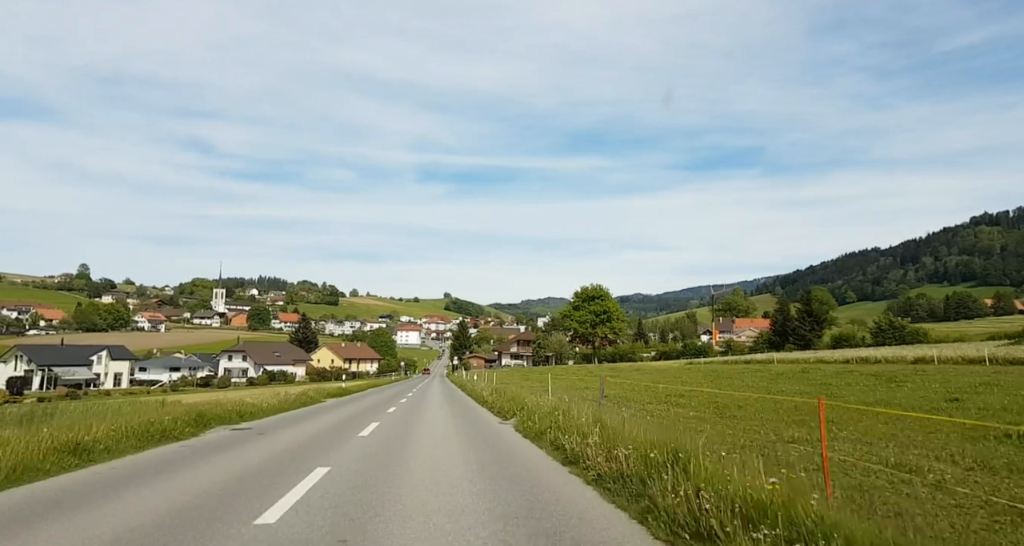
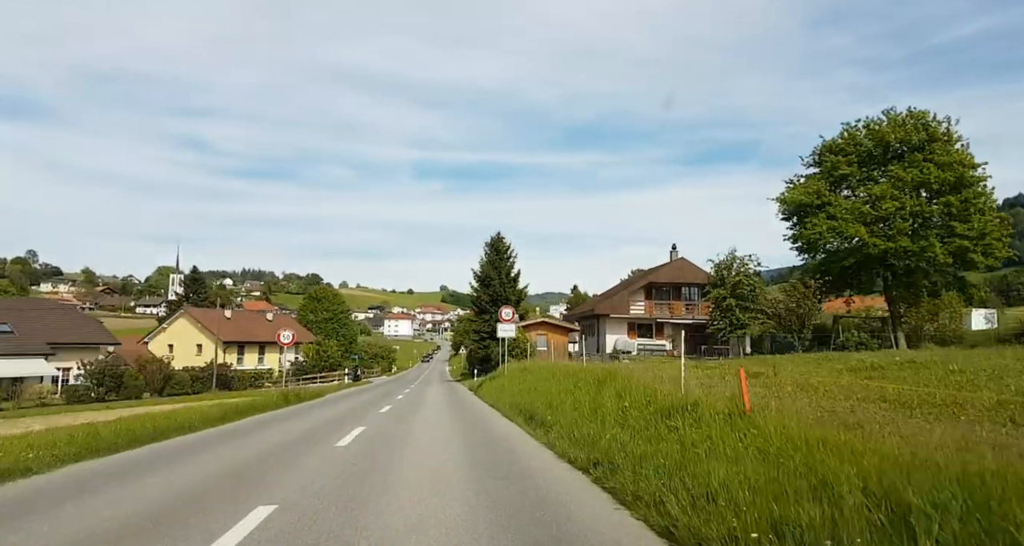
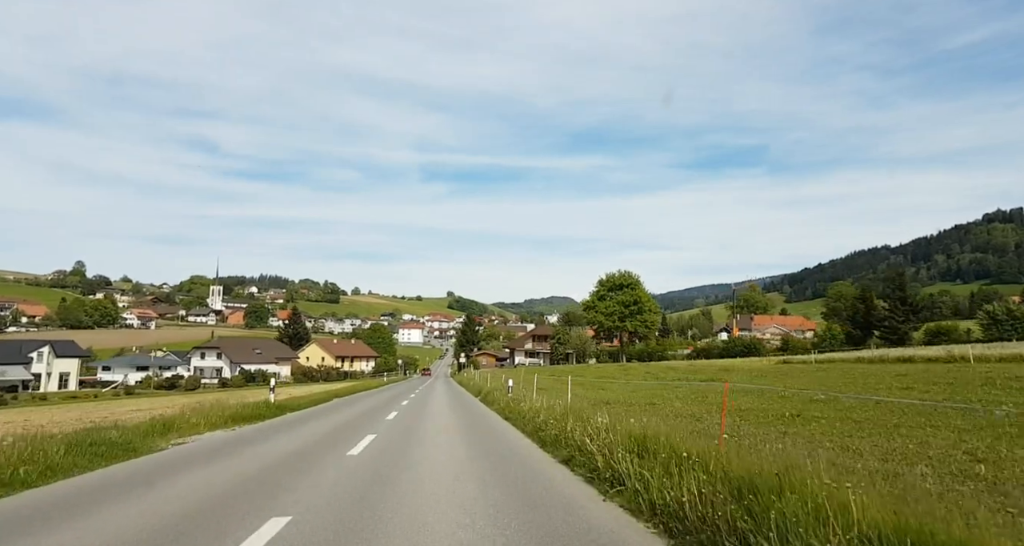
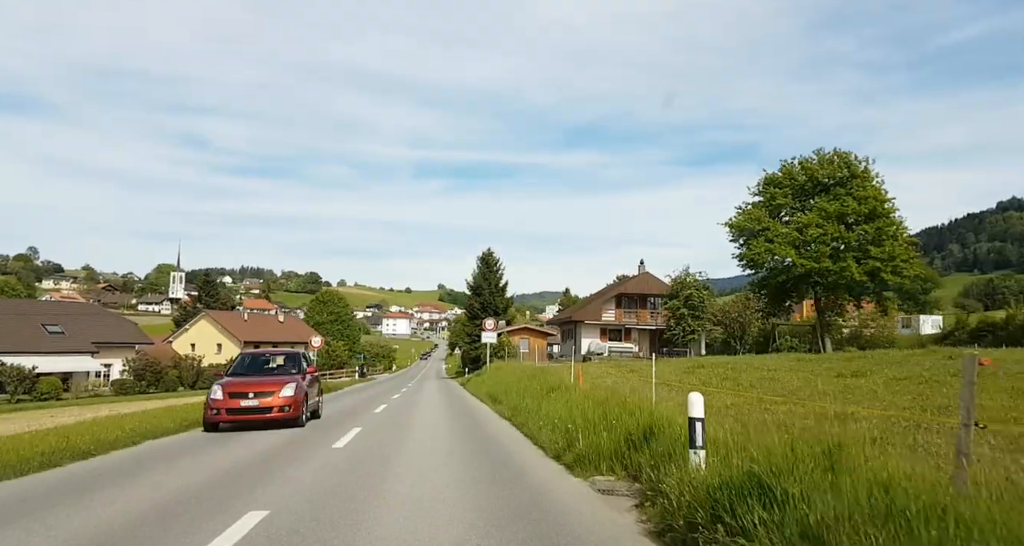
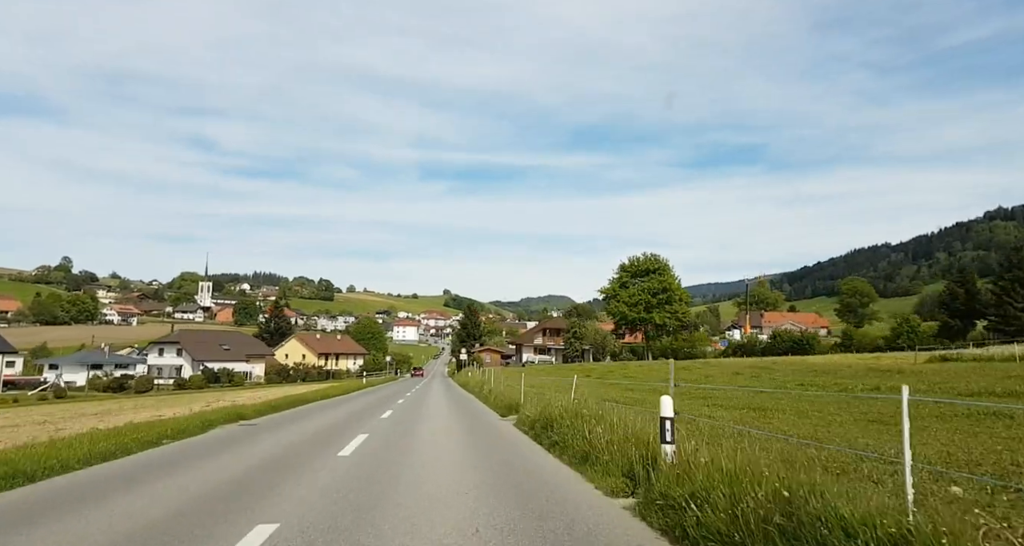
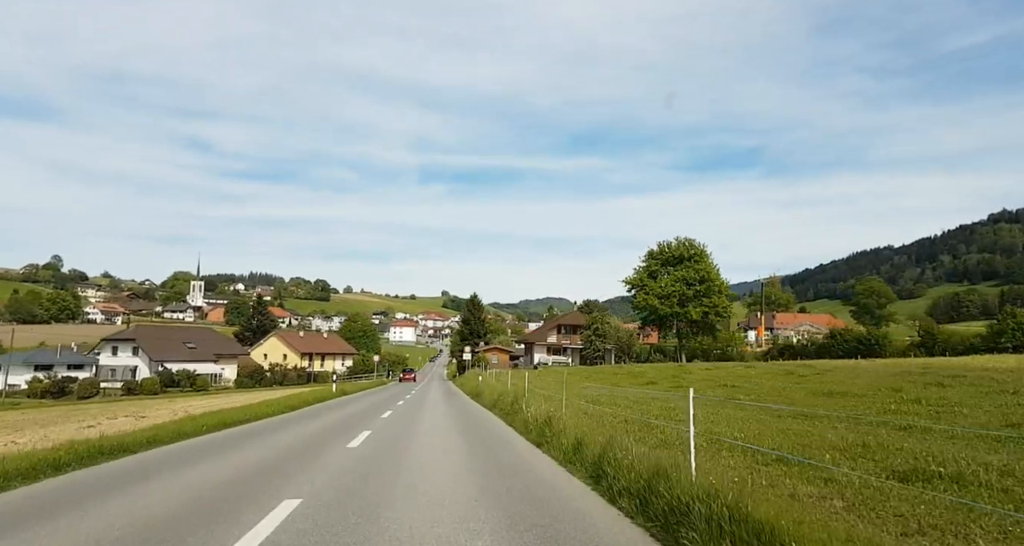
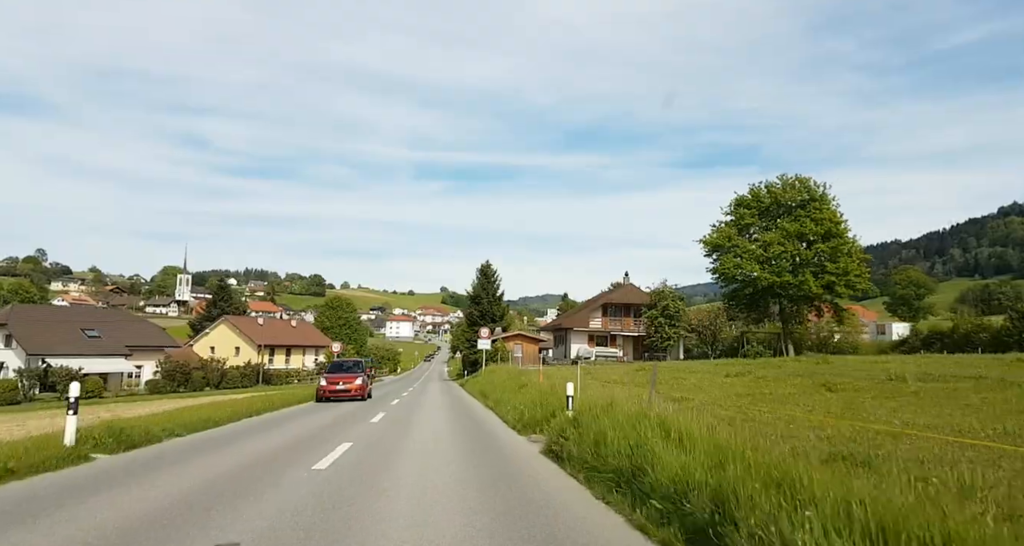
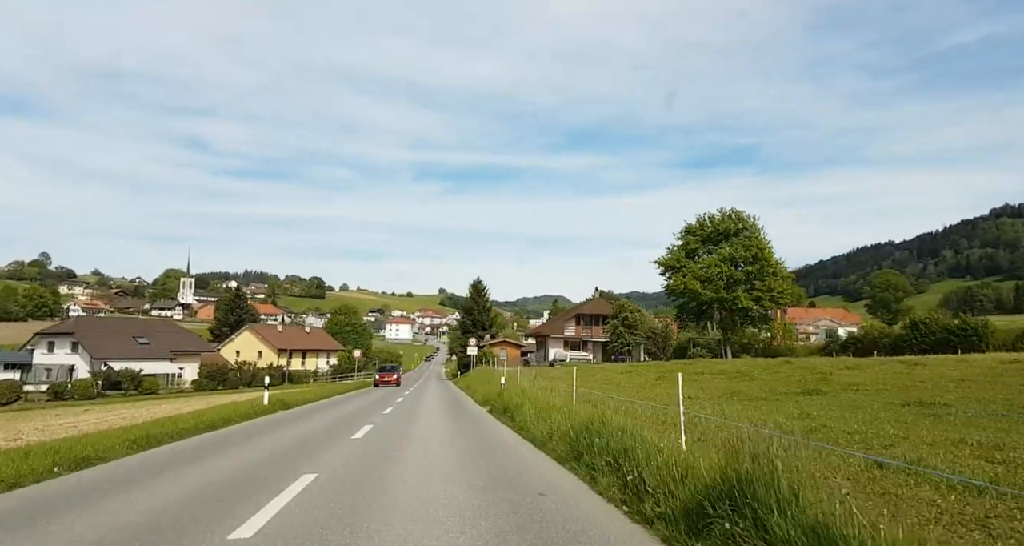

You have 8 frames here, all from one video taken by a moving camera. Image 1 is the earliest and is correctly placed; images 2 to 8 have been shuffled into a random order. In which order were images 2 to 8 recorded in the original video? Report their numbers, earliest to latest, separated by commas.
3, 5, 6, 8, 7, 4, 2
